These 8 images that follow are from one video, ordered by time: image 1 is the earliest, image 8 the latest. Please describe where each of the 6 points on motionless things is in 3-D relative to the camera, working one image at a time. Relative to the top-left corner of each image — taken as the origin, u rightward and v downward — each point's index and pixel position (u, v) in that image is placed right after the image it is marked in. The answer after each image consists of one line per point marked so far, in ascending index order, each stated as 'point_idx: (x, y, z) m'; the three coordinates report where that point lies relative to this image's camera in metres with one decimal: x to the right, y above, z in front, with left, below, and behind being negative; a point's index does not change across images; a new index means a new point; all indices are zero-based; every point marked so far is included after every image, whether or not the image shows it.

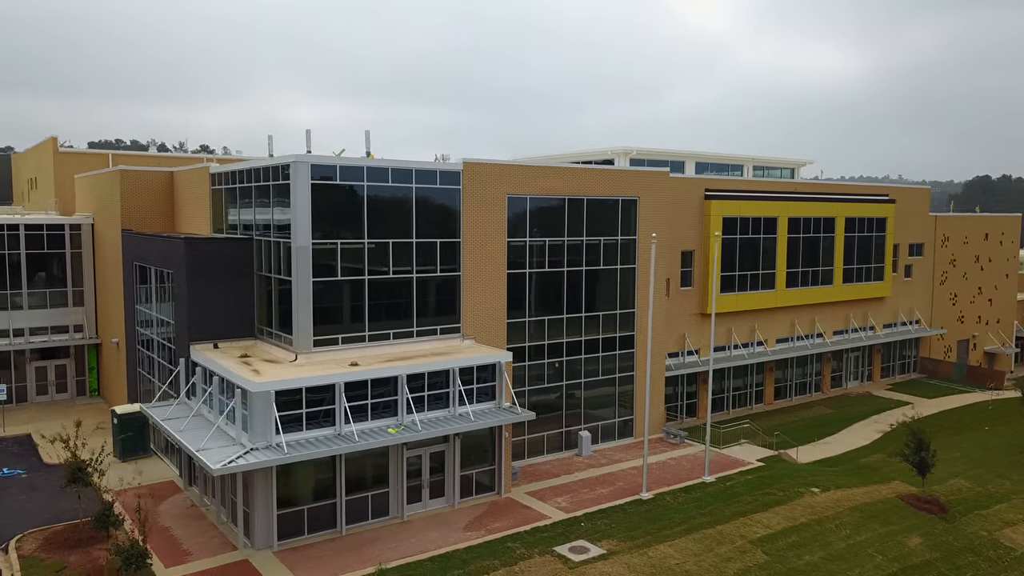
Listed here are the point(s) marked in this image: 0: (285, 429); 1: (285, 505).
0: (-5.4, -3.4, +19.6) m
1: (-5.5, -5.2, +19.6) m
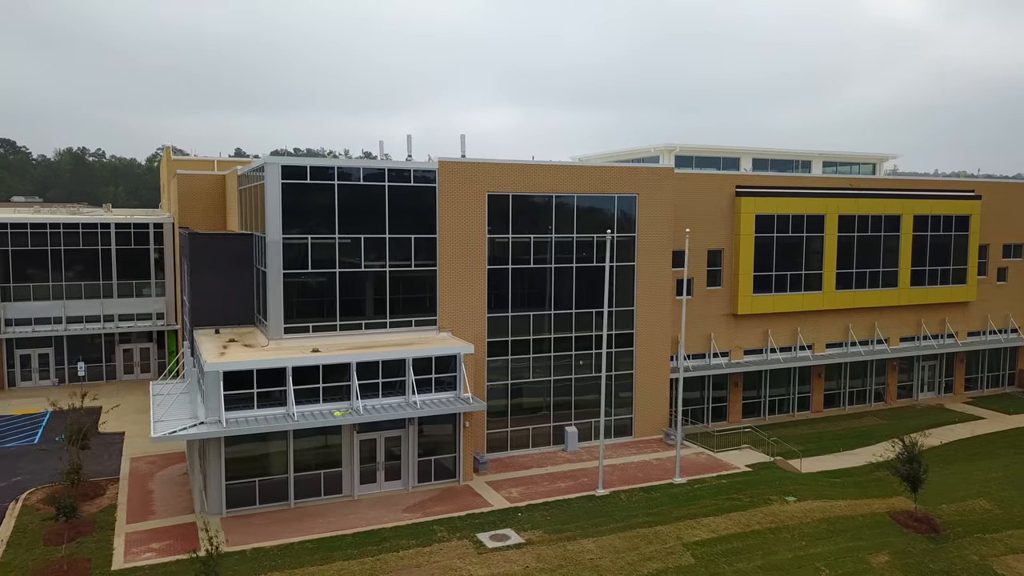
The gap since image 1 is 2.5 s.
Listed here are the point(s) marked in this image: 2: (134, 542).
0: (-7.2, -3.1, +21.5) m
1: (-7.3, -5.0, +21.5) m
2: (-9.1, -6.1, +19.7) m
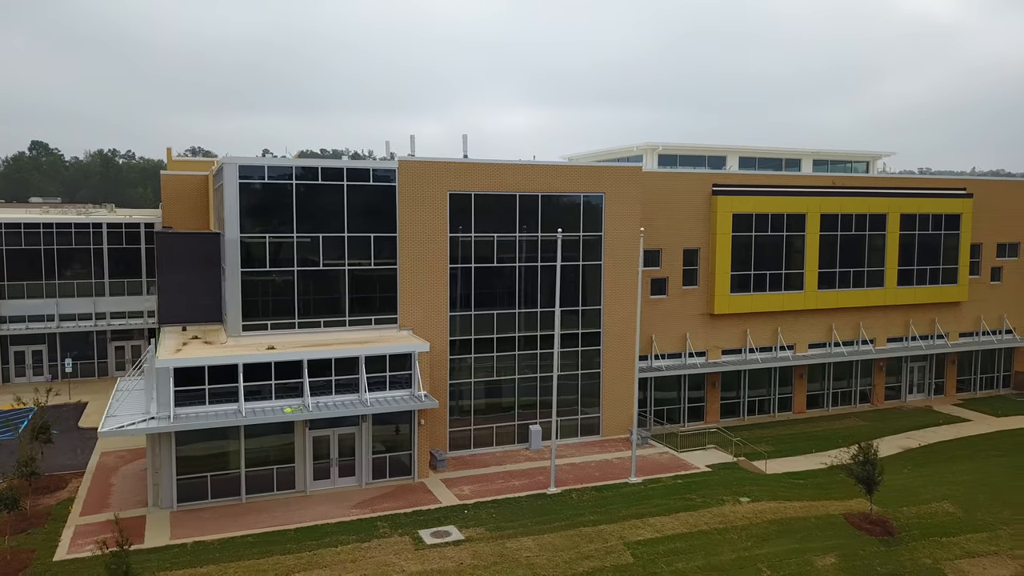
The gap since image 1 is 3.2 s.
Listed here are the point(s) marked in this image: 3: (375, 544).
0: (-8.7, -3.0, +21.9) m
1: (-8.7, -4.9, +21.9) m
2: (-10.6, -6.0, +20.1) m
3: (-3.3, -6.2, +19.8) m
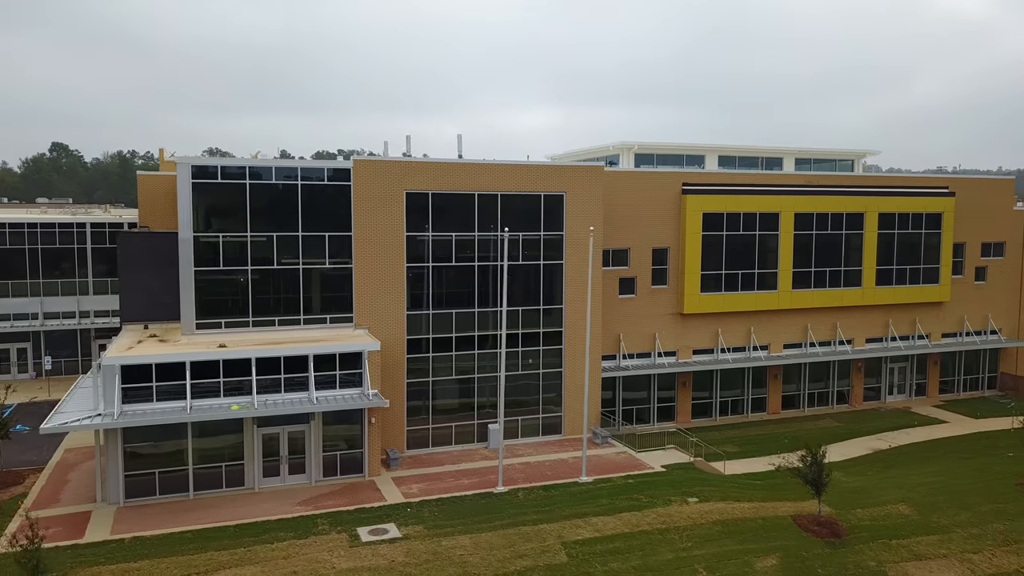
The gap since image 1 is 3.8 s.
0: (-10.2, -3.0, +22.1) m
1: (-10.3, -4.9, +22.2) m
2: (-12.2, -6.0, +20.4) m
3: (-4.9, -6.2, +19.9) m
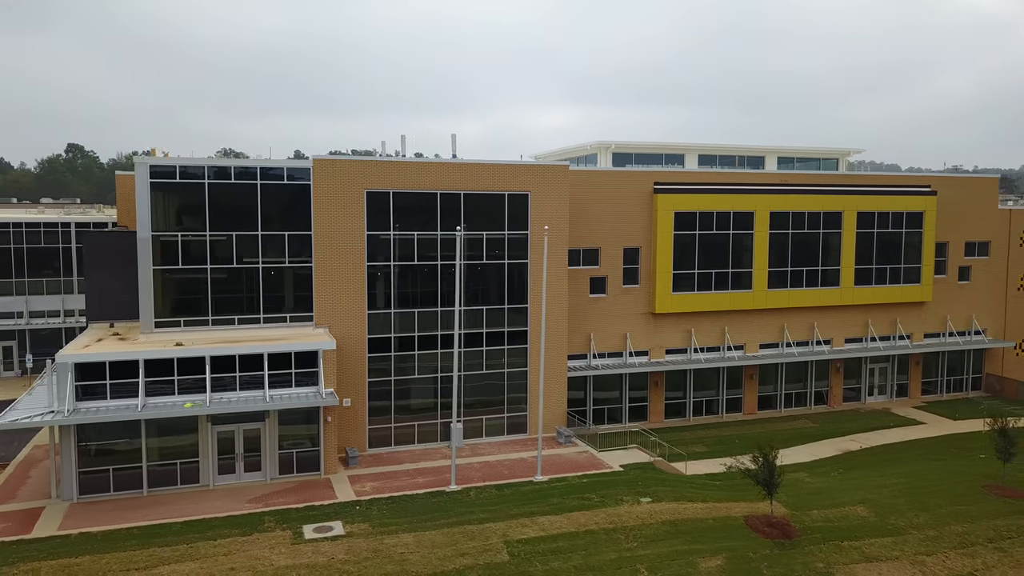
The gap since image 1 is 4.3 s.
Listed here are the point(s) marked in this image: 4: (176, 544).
0: (-11.6, -3.0, +22.4) m
1: (-11.6, -4.8, +22.4) m
2: (-13.6, -6.0, +20.7) m
3: (-6.3, -6.1, +20.0) m
4: (-8.1, -6.2, +19.6) m
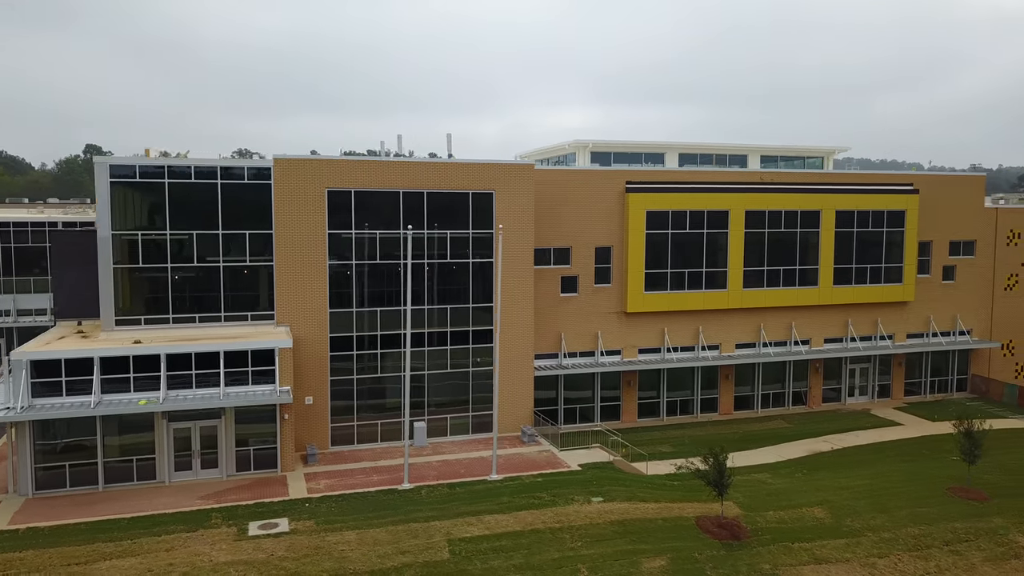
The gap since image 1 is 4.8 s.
0: (-12.9, -2.9, +22.7) m
1: (-13.0, -4.8, +22.7) m
2: (-15.0, -5.9, +21.0) m
3: (-7.8, -6.1, +20.2) m
4: (-9.5, -6.1, +19.9) m
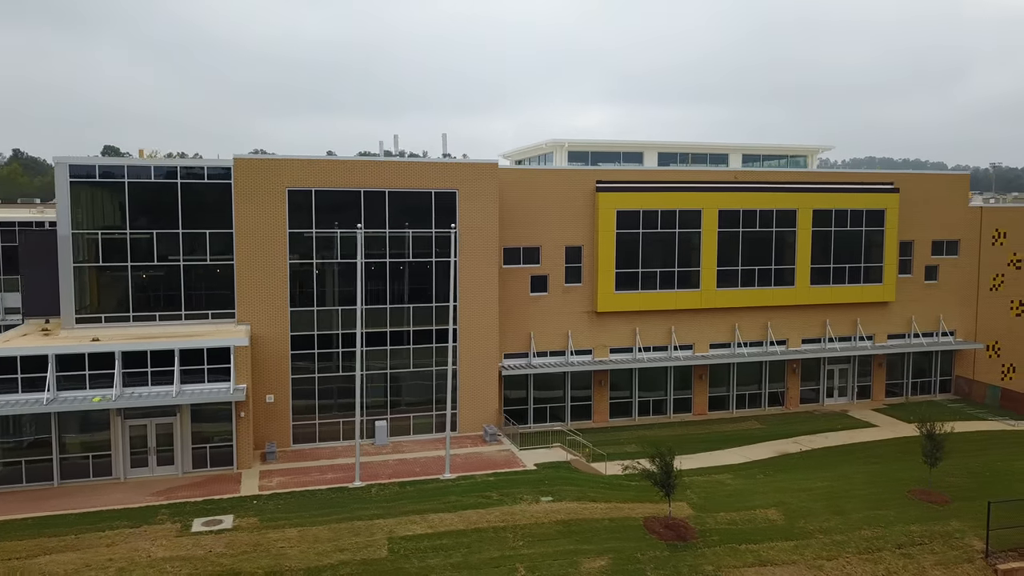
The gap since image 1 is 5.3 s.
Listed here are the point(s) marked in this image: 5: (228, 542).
0: (-14.4, -2.9, +23.0) m
1: (-14.4, -4.7, +23.0) m
2: (-16.5, -5.9, +21.4) m
3: (-9.3, -6.0, +20.4) m
4: (-11.0, -6.1, +20.1) m
5: (-6.9, -6.2, +20.0) m
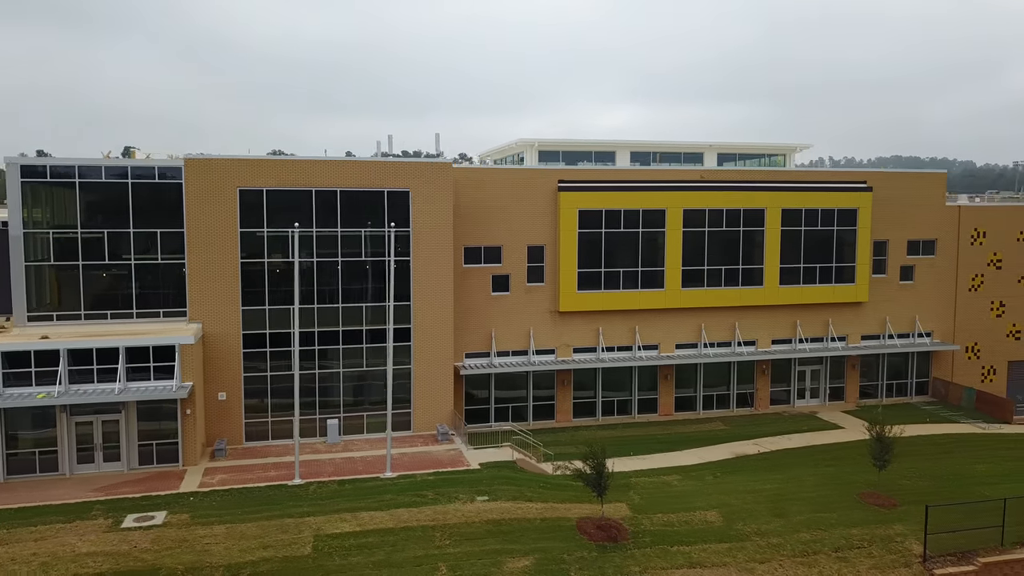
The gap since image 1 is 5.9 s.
0: (-16.1, -2.8, +23.4) m
1: (-16.2, -4.7, +23.5) m
2: (-18.3, -5.8, +21.9) m
3: (-11.1, -6.0, +20.7) m
4: (-12.9, -6.0, +20.4) m
5: (-8.8, -6.2, +20.2) m
